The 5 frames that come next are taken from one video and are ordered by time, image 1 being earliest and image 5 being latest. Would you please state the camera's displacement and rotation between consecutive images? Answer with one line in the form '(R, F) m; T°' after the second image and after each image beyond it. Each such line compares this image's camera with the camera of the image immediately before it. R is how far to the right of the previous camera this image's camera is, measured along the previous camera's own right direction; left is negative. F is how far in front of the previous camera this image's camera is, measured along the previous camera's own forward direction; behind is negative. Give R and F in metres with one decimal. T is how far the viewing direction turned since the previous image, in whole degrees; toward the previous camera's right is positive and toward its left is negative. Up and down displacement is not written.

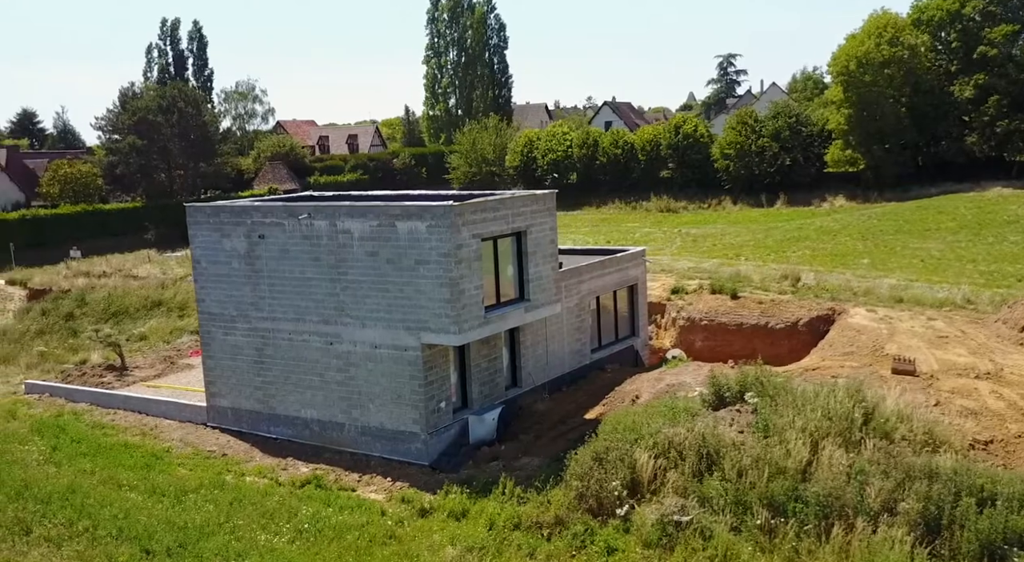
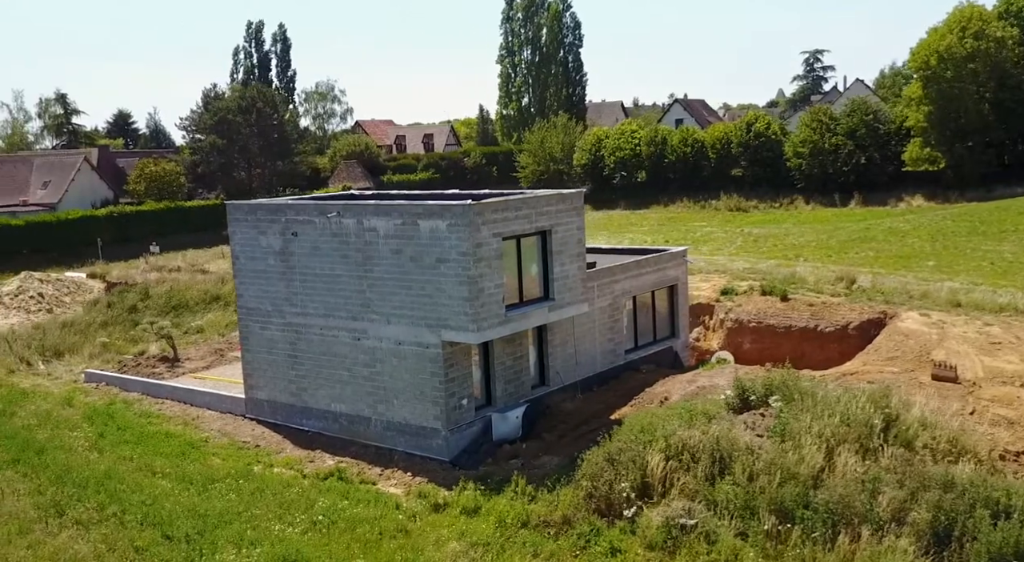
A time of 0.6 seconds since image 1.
(+1.2, 0.0) m; -5°
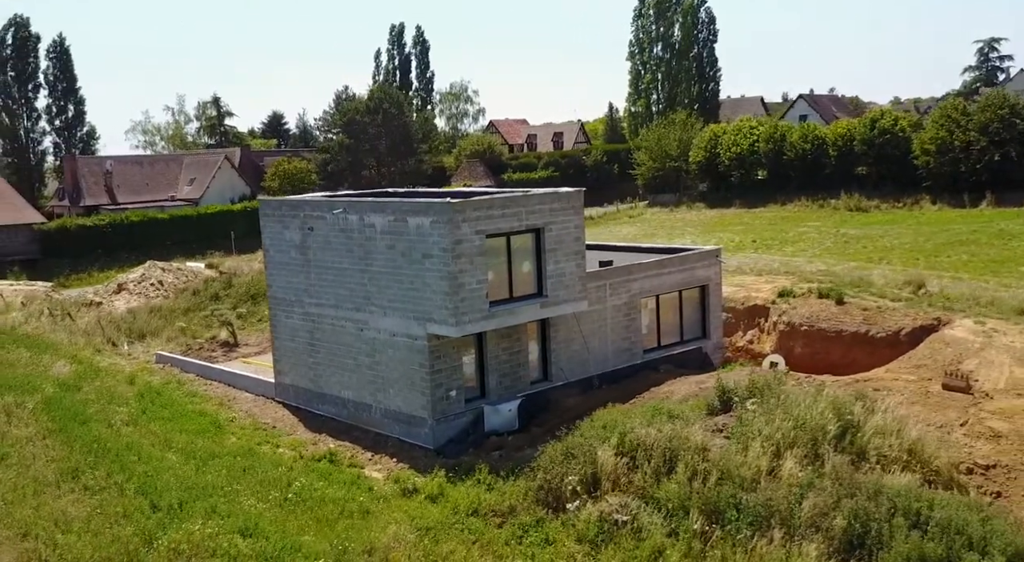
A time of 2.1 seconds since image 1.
(+3.5, -0.2) m; -9°
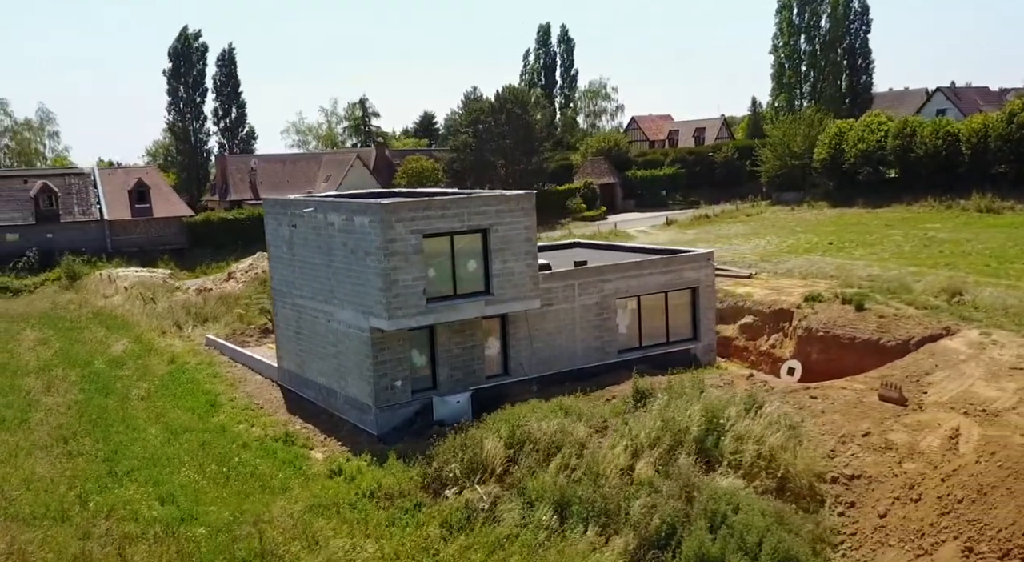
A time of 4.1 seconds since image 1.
(+5.1, -0.3) m; -11°
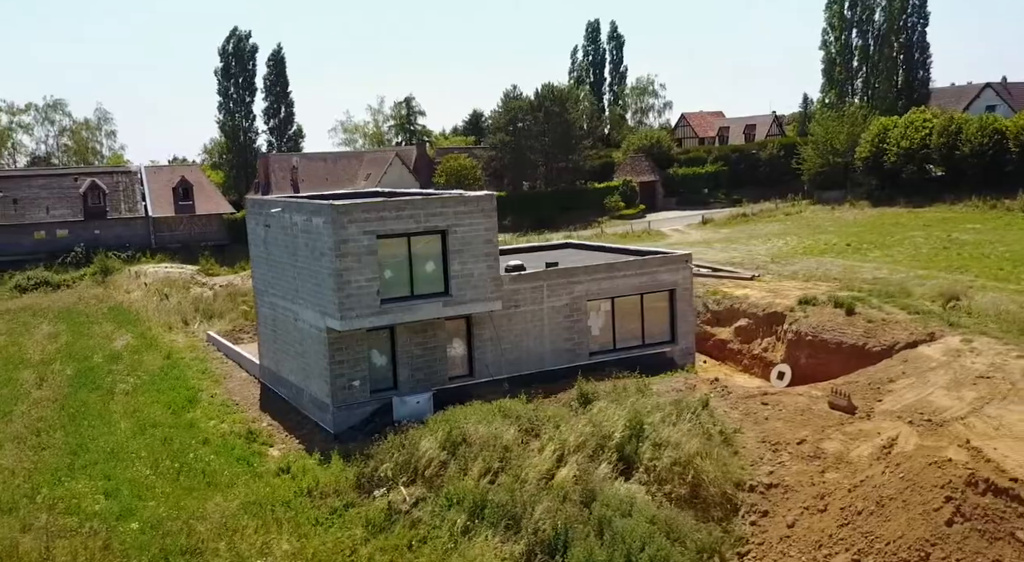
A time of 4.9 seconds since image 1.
(+2.4, +0.1) m; -4°
